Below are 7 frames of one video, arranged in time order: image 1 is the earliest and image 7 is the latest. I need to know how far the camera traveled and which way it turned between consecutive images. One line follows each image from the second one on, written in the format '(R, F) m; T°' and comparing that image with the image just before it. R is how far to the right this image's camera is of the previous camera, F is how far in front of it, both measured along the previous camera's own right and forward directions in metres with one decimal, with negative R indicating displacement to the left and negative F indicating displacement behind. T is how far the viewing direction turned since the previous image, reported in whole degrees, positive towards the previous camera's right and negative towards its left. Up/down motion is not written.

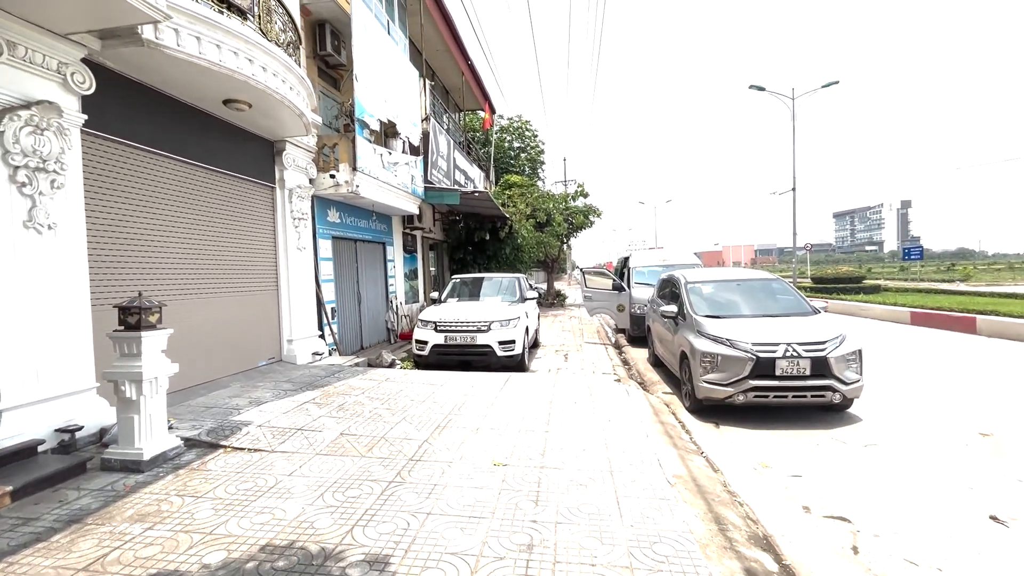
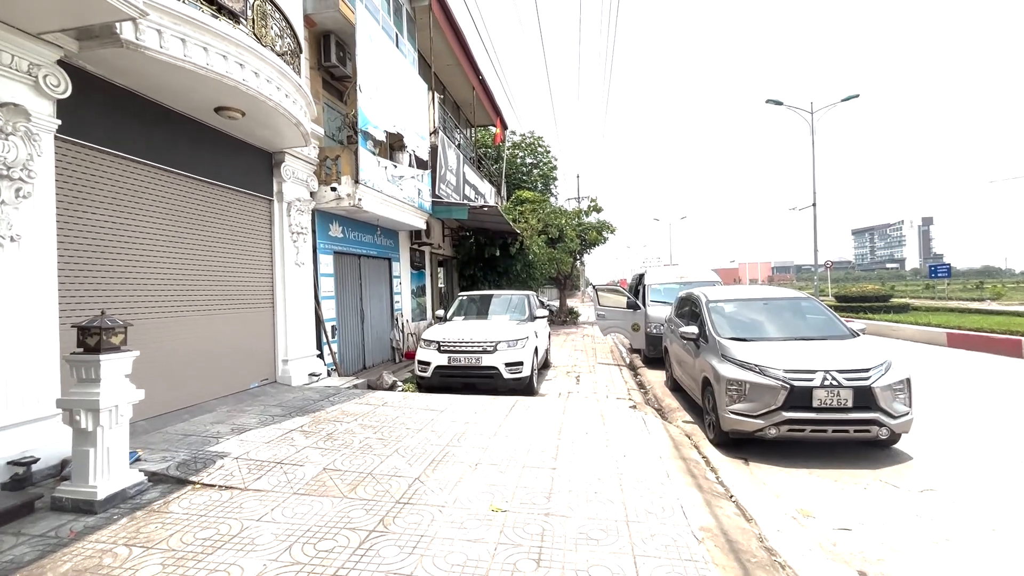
(+0.1, +0.4) m; -2°
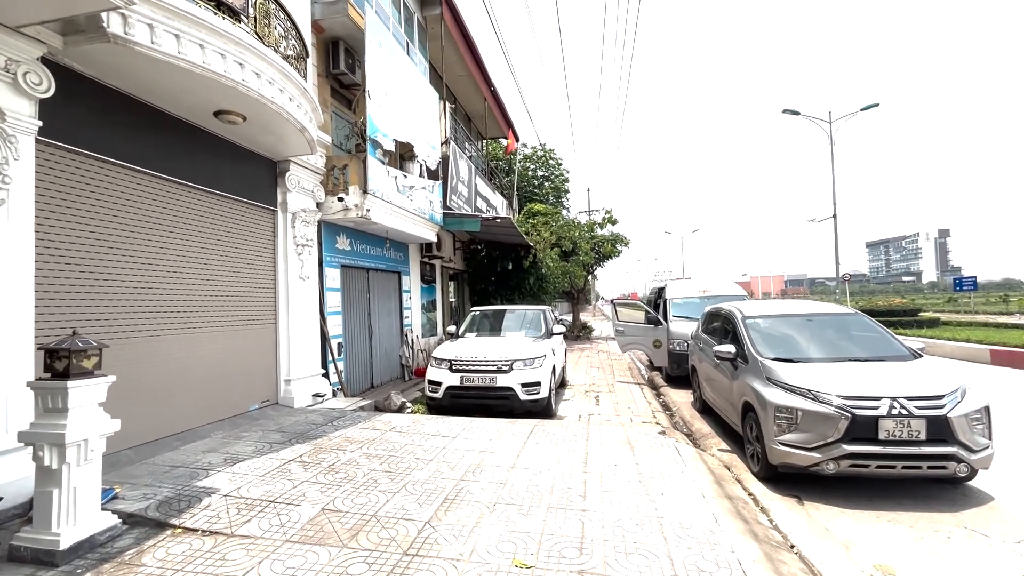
(-0.1, +0.4) m; -1°
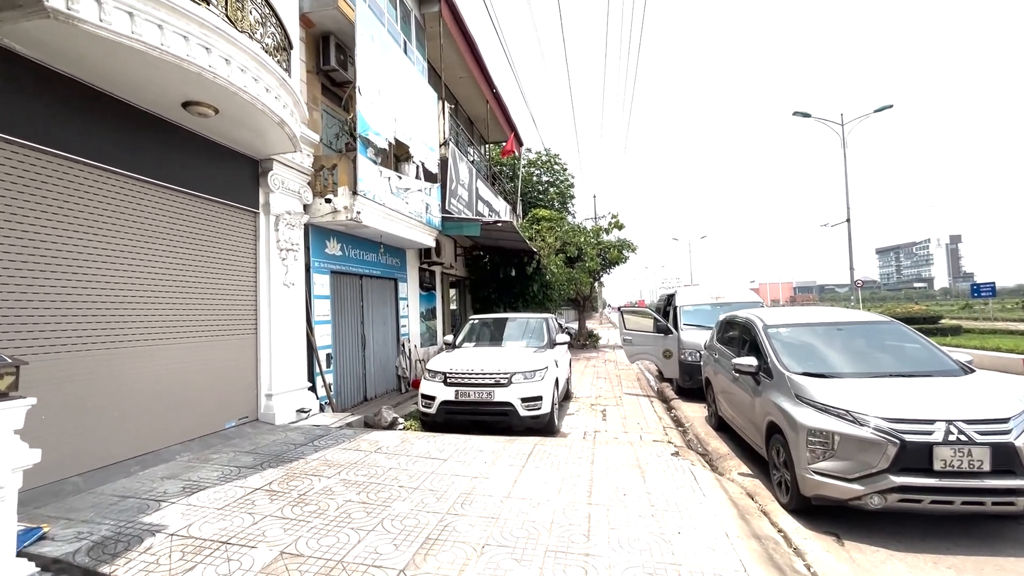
(+0.1, +0.5) m; -1°
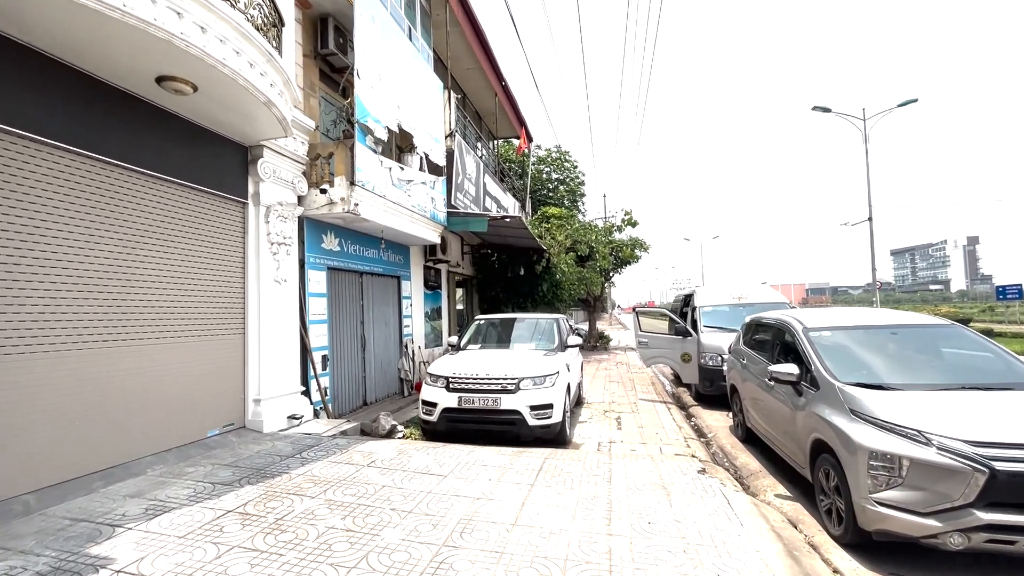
(0.0, +0.5) m; -1°
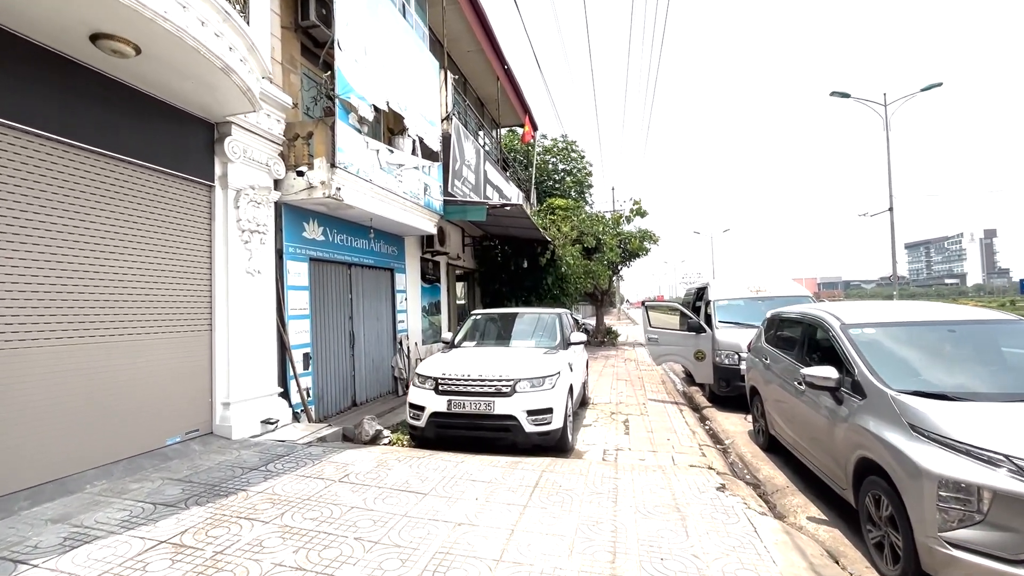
(+0.1, +0.6) m; -1°
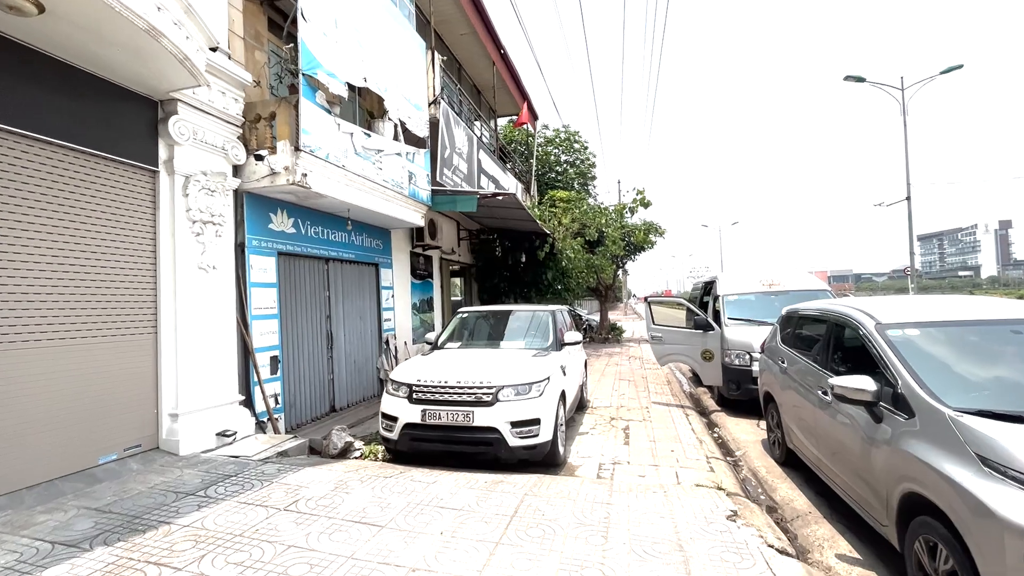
(+0.2, +0.6) m; -1°
